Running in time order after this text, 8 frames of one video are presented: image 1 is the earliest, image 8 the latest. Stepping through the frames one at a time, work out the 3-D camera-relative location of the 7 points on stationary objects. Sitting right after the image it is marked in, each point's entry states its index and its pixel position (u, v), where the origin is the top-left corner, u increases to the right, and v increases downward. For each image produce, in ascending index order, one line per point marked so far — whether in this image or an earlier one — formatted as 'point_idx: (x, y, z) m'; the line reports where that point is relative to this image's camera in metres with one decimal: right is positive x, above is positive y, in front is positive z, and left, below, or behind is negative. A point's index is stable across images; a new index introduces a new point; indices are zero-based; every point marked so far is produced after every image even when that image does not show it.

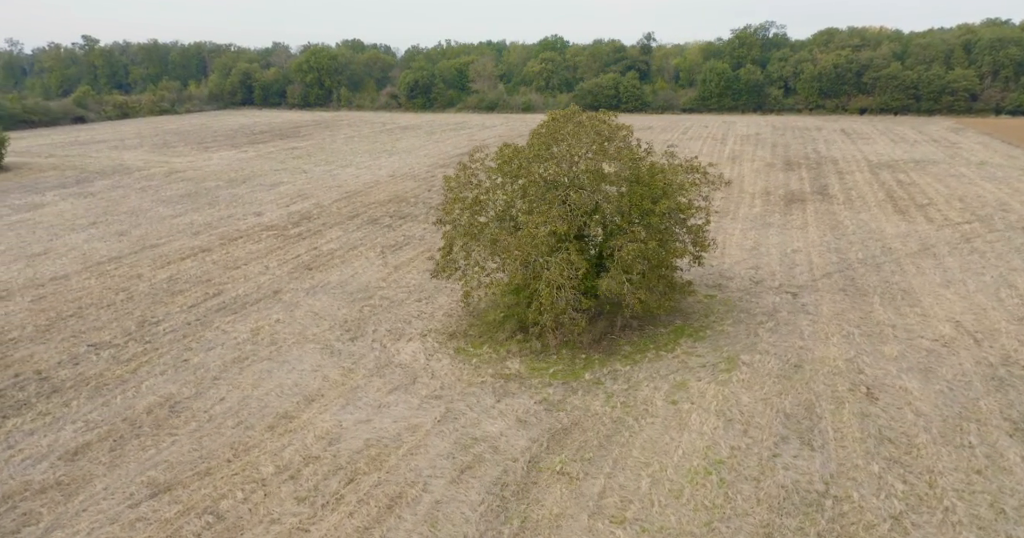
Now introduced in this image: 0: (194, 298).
0: (-8.2, -0.8, +17.1) m
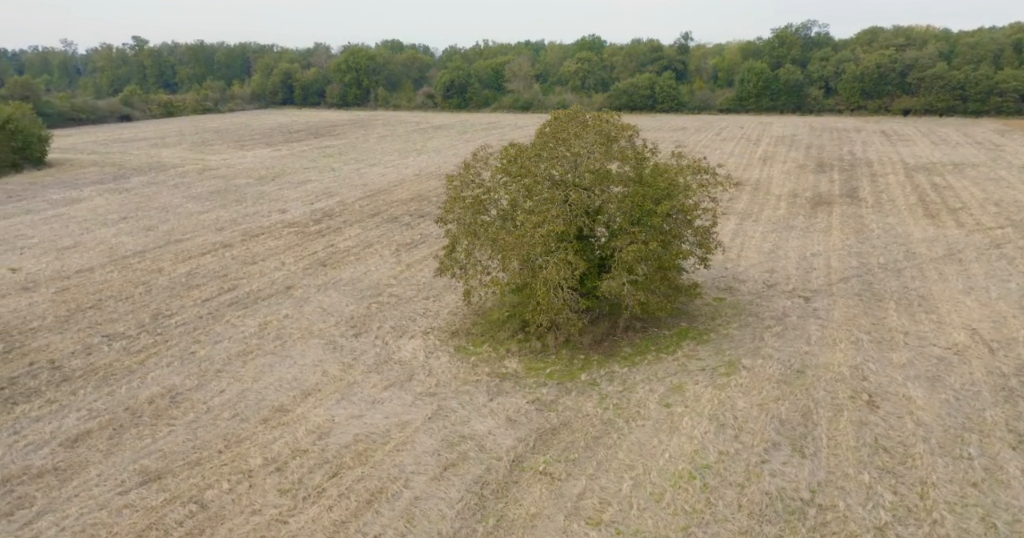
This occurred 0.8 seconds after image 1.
0: (-8.0, -0.6, +17.5) m
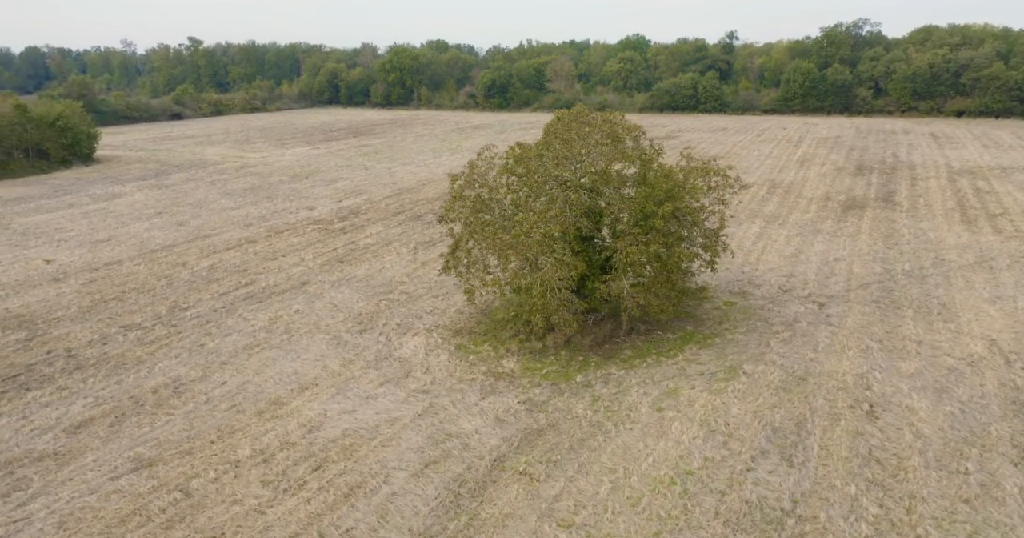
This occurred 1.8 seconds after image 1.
0: (-7.7, -0.5, +17.9) m
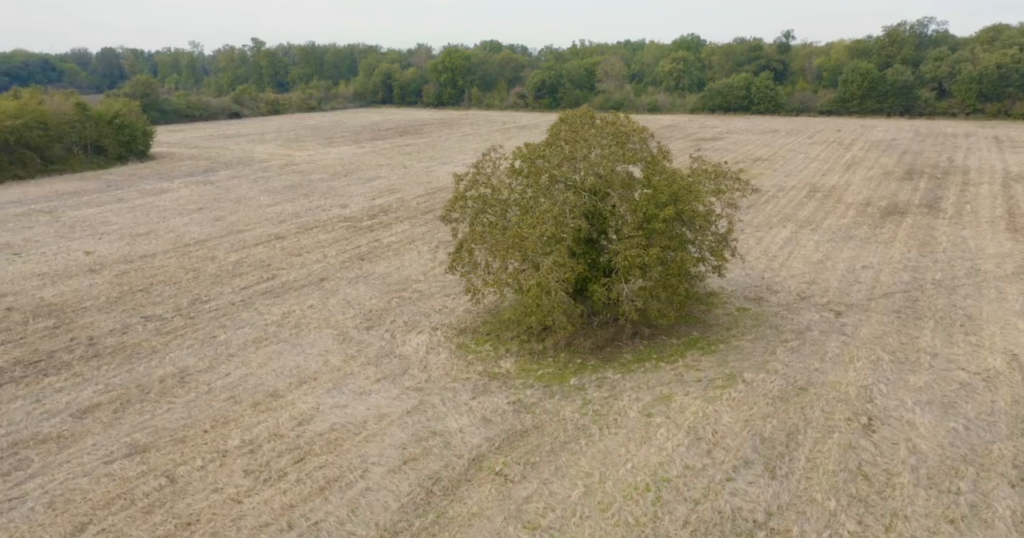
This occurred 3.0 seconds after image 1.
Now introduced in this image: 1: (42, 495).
0: (-7.3, -0.3, +18.4) m
1: (-5.6, -2.7, +7.9) m
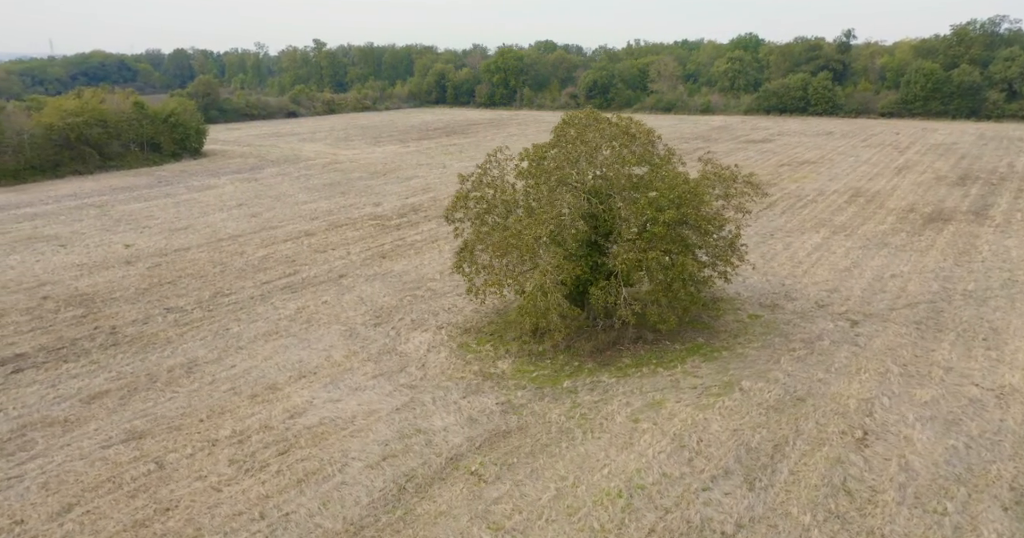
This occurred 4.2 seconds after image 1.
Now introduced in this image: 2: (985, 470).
0: (-6.9, -0.2, +18.9) m
1: (-6.0, -2.6, +8.3) m
2: (+5.8, -2.5, +8.1) m
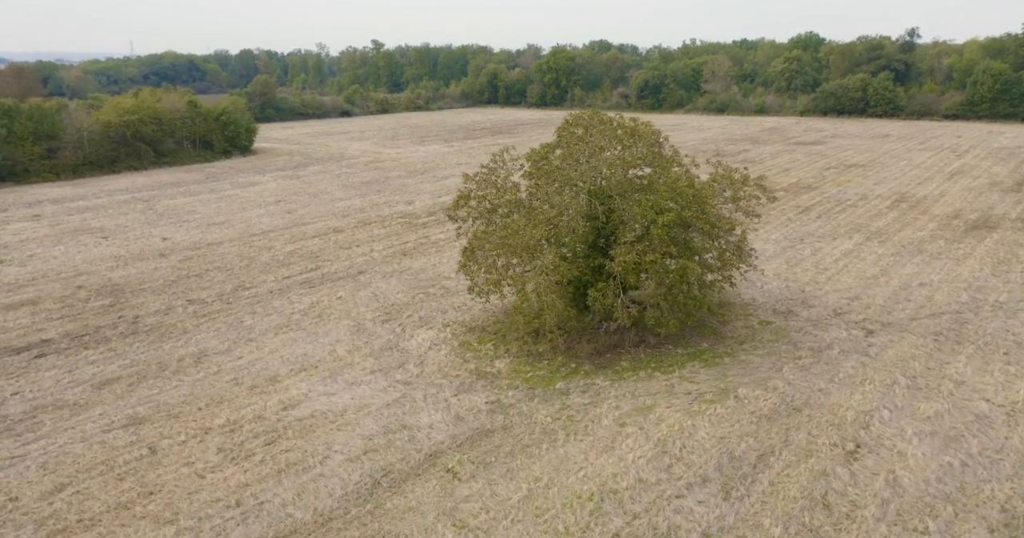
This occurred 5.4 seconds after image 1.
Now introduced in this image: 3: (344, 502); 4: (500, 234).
0: (-6.4, -0.1, +19.4) m
1: (-6.3, -2.5, +8.7) m
2: (+5.5, -2.6, +7.7) m
3: (-2.0, -2.7, +7.7) m
4: (-0.2, +0.7, +12.6) m
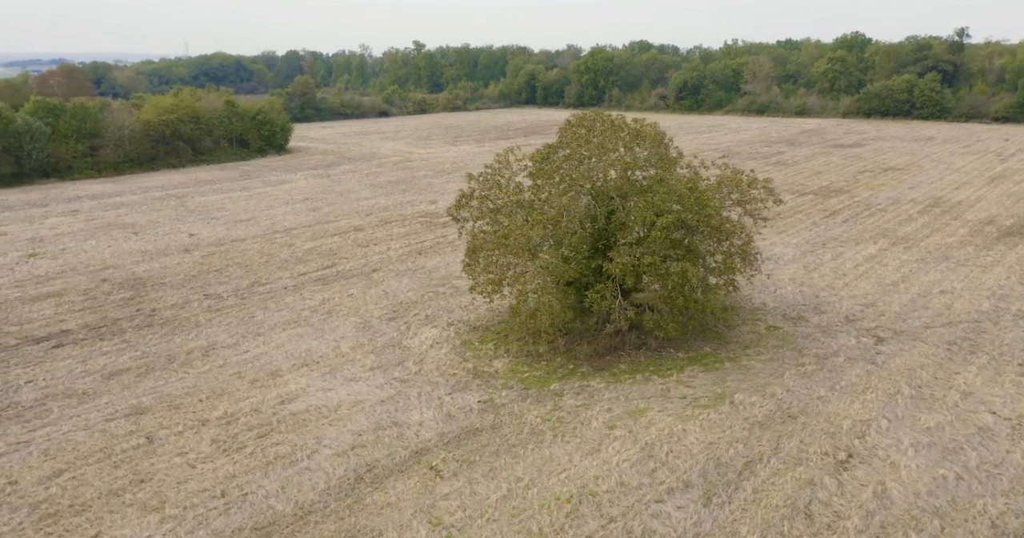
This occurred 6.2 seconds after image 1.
0: (-6.0, 0.0, +19.7) m
1: (-6.5, -2.4, +9.1) m
2: (+5.2, -2.7, +7.5) m
3: (-2.2, -2.7, +7.8) m
4: (-0.2, +0.7, +12.6) m
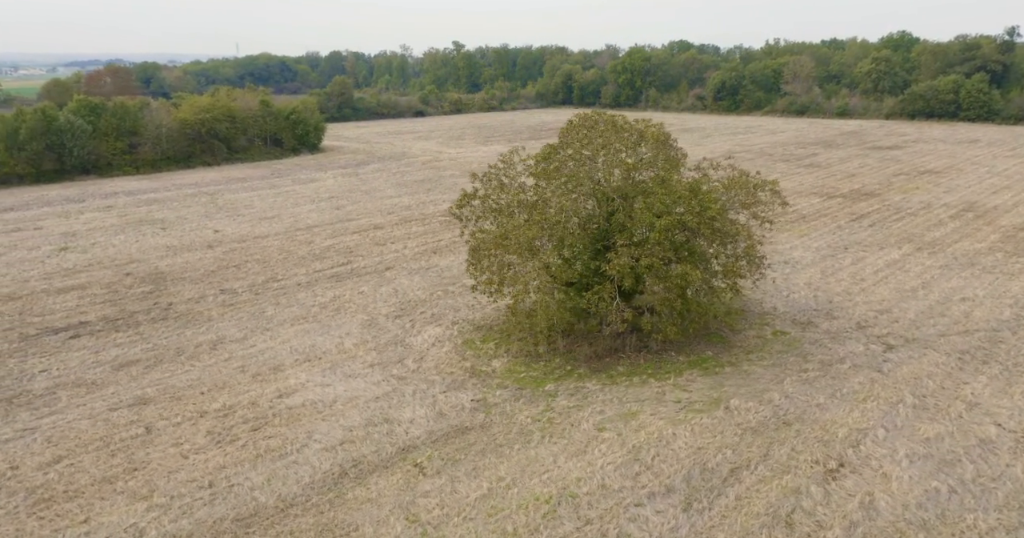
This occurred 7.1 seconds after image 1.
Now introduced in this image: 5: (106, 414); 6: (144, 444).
0: (-5.7, +0.1, +20.0) m
1: (-6.6, -2.3, +9.4) m
2: (+4.9, -2.8, +7.3) m
3: (-2.4, -2.7, +8.0) m
4: (-0.1, +0.7, +12.6) m
5: (-6.1, -2.2, +9.9) m
6: (-5.0, -2.4, +9.0) m
